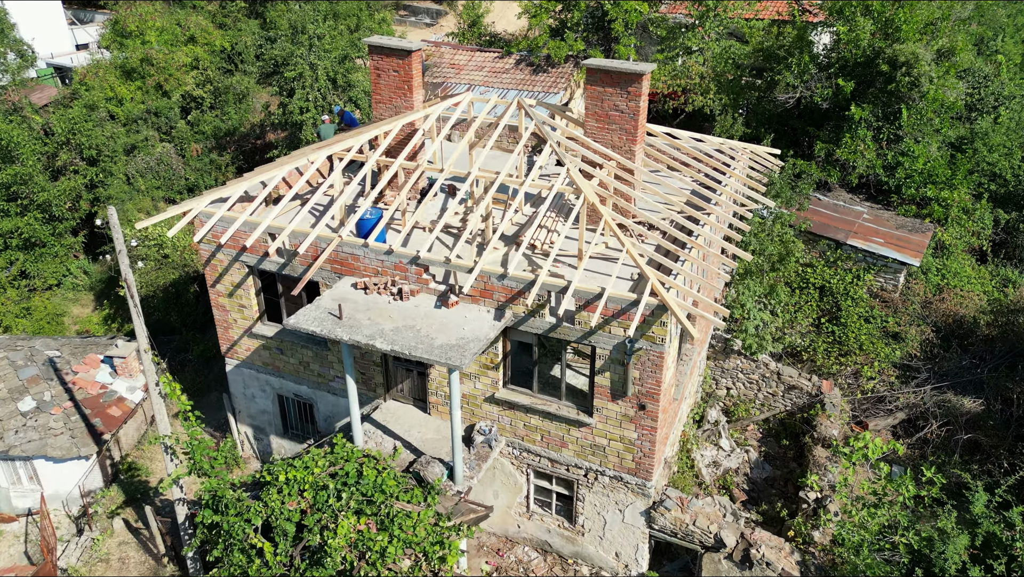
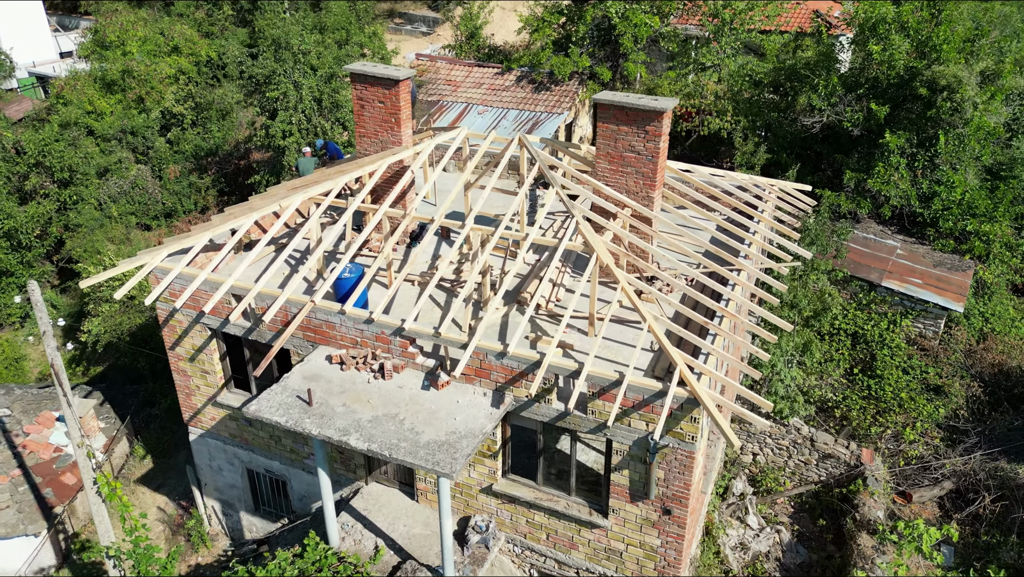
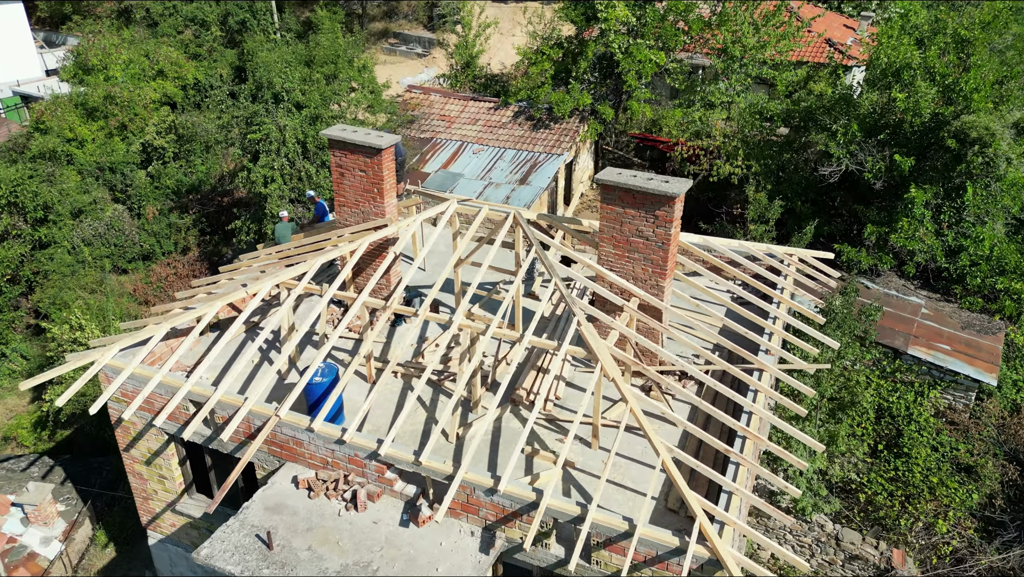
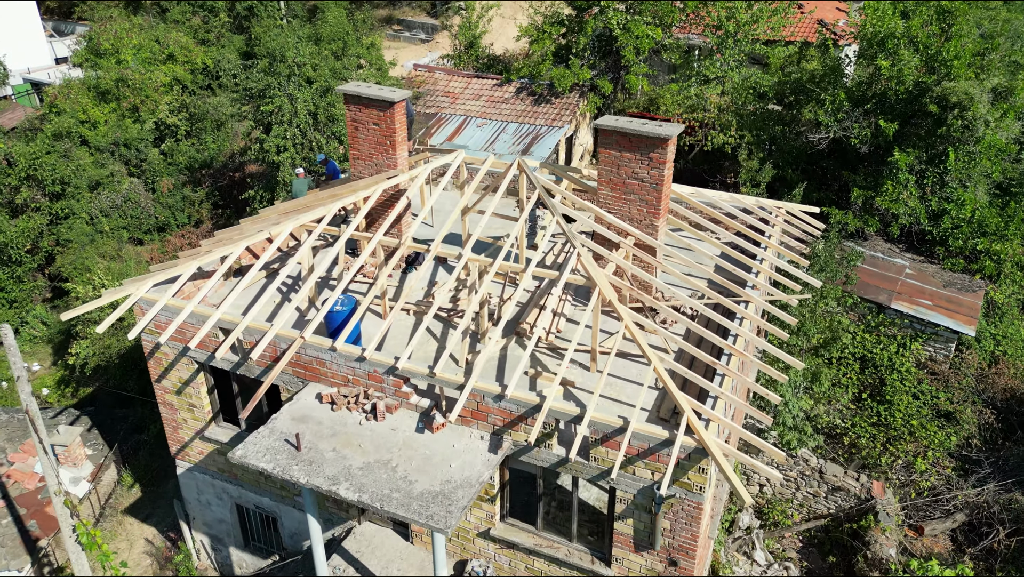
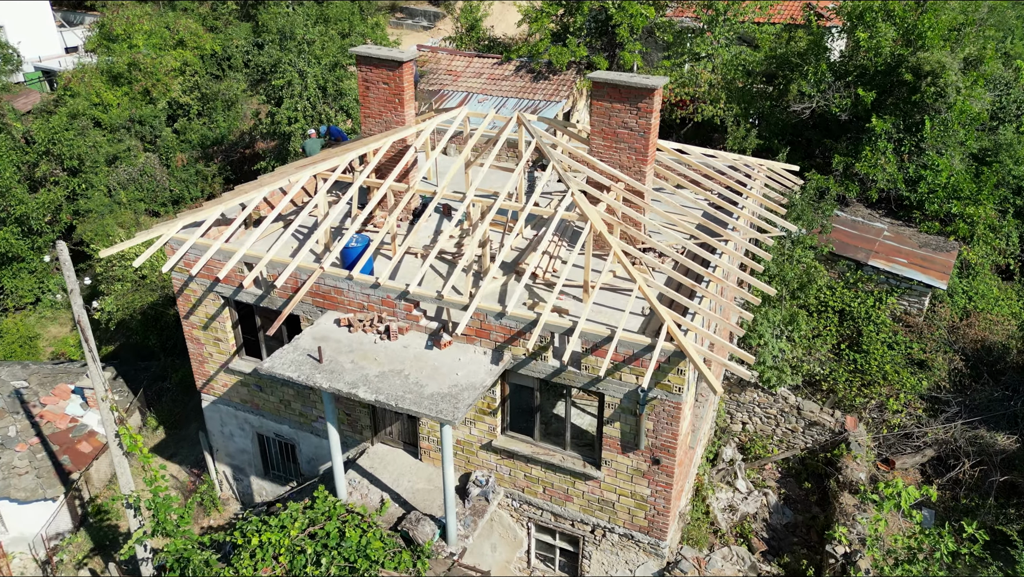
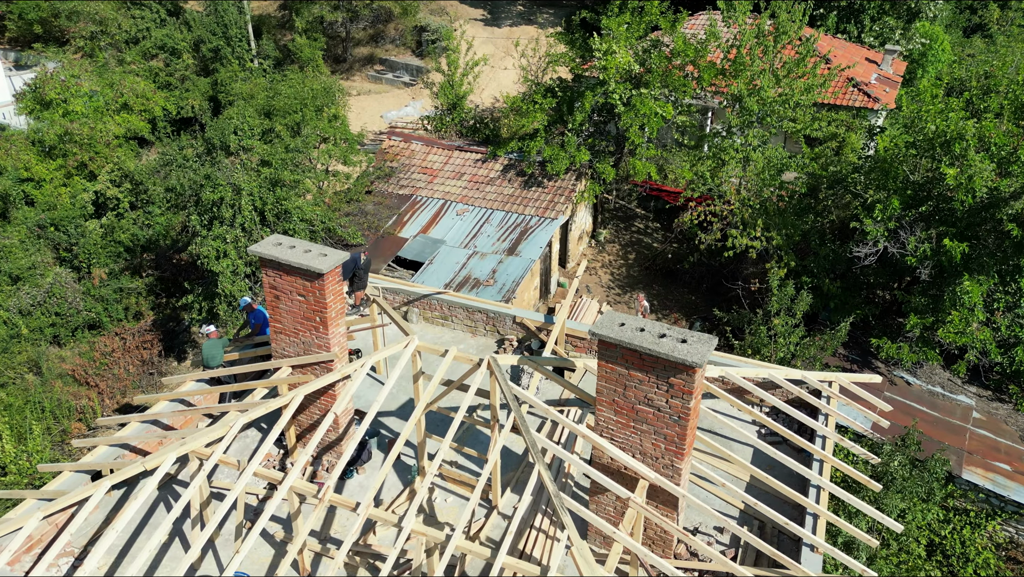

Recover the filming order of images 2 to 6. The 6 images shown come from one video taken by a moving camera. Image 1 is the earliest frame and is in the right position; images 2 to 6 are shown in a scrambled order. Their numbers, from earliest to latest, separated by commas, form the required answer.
5, 2, 4, 3, 6
